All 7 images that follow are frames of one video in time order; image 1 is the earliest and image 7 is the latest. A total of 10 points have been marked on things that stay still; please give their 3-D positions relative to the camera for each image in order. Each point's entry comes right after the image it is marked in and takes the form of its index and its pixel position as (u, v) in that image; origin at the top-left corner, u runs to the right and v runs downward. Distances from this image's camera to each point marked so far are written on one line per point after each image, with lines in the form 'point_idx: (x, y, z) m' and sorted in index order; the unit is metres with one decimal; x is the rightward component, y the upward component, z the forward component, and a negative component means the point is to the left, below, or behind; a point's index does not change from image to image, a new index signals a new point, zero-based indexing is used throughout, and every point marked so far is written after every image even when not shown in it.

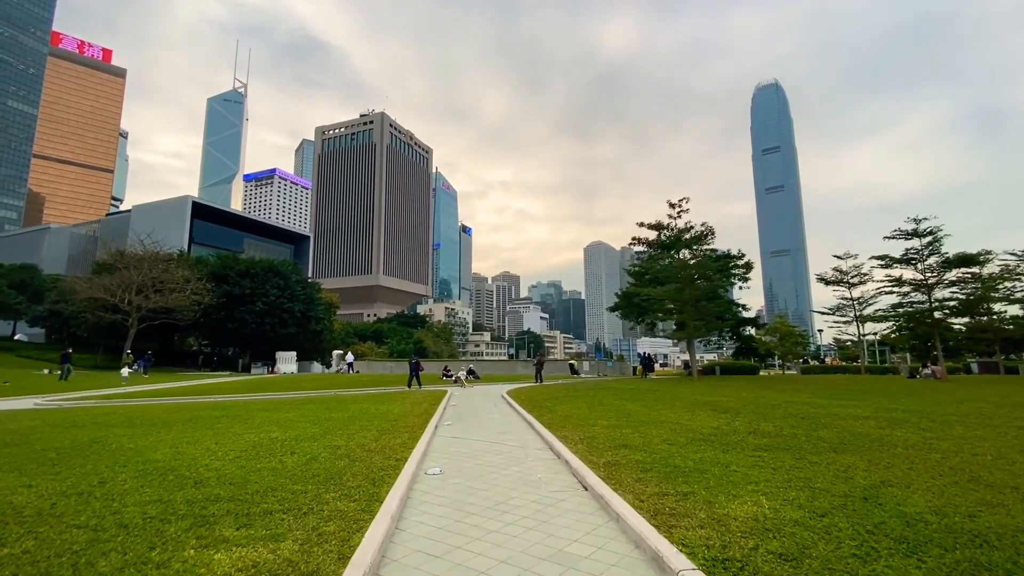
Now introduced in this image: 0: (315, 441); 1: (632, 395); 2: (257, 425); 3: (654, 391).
0: (-3.3, -2.5, +7.9) m
1: (+3.8, -3.5, +15.7) m
2: (-5.1, -2.8, +9.7) m
3: (+5.1, -3.7, +17.5) m
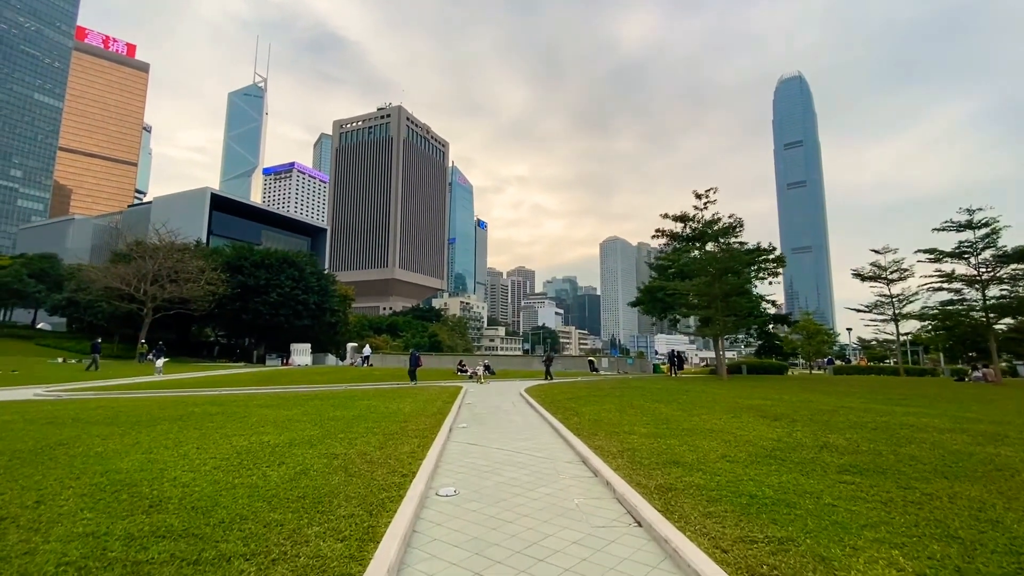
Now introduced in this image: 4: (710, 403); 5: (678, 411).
0: (-2.9, -2.3, +6.9) m
1: (+4.4, -3.2, +14.4) m
2: (-4.7, -2.5, +8.7) m
3: (+5.7, -3.5, +16.2) m
4: (+5.2, -3.0, +12.5) m
5: (+3.7, -2.8, +10.9) m
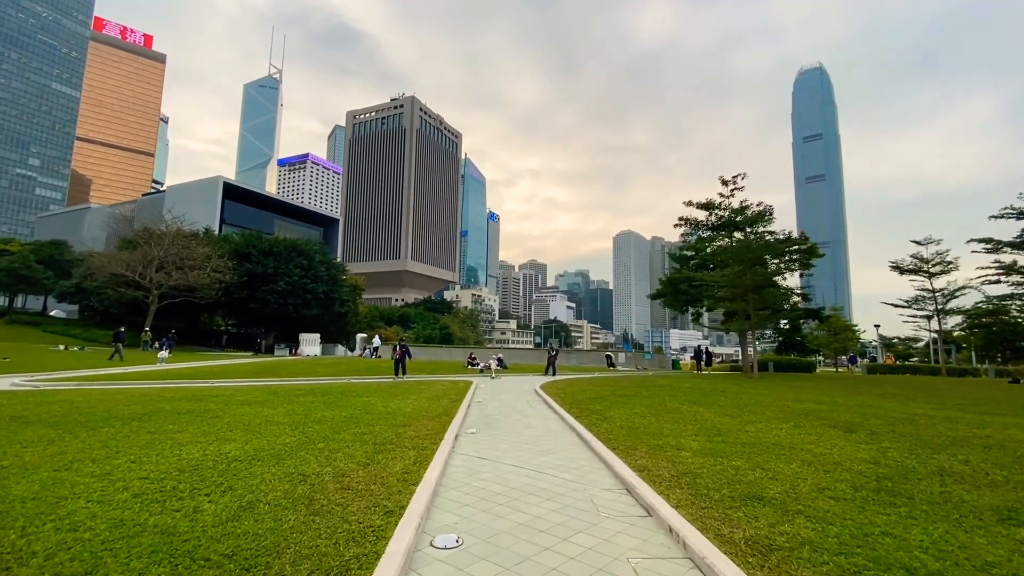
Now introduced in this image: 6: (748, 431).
0: (-2.6, -2.0, +5.4) m
1: (+4.8, -2.9, +12.8) m
2: (-4.4, -2.1, +7.2) m
3: (+6.2, -3.1, +14.5) m
4: (+5.5, -2.7, +10.9) m
5: (+4.1, -2.5, +9.2) m
6: (+3.8, -2.3, +7.7) m
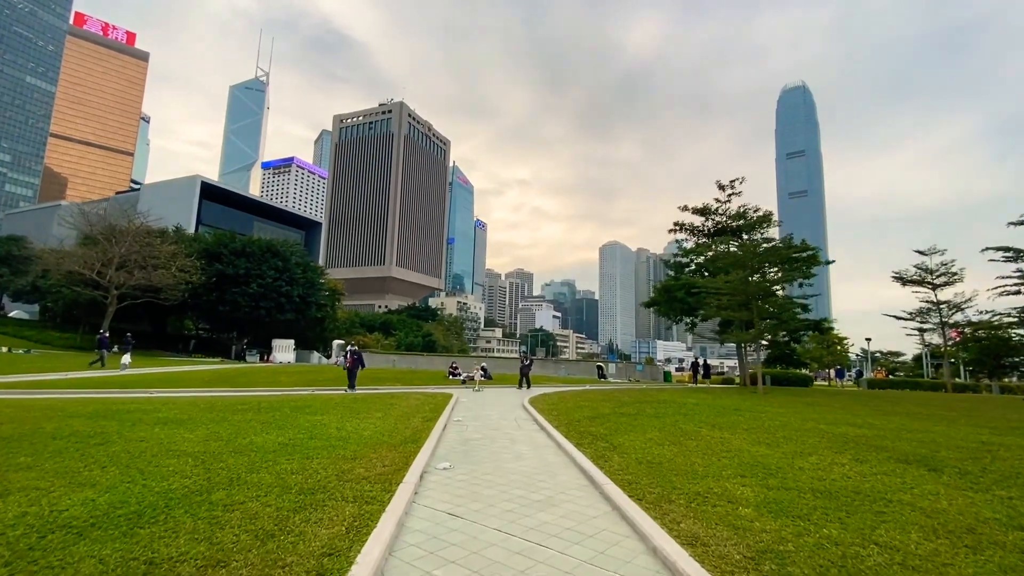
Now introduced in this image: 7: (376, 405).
0: (-2.7, -1.7, +3.4) m
1: (+4.5, -2.9, +11.0) m
2: (-4.6, -1.9, +5.2) m
3: (+5.8, -3.2, +12.7) m
4: (+5.3, -2.7, +9.1) m
5: (+3.8, -2.5, +7.4) m
6: (+3.6, -2.2, +5.9) m
7: (-3.4, -2.9, +12.0) m
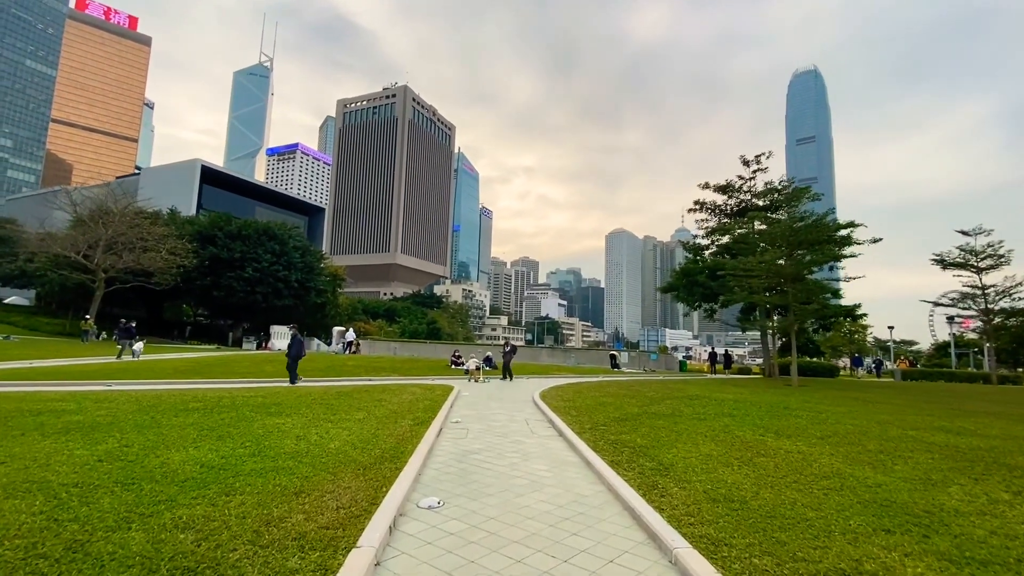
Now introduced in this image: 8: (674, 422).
0: (-2.6, -1.4, +1.4) m
1: (+4.7, -2.4, +9.0) m
2: (-4.4, -1.5, +3.3) m
3: (+6.0, -2.7, +10.7) m
4: (+5.4, -2.3, +7.1) m
5: (+4.0, -2.1, +5.4) m
6: (+3.8, -1.9, +3.9) m
7: (-3.2, -2.4, +10.1) m
8: (+2.9, -2.4, +8.7) m
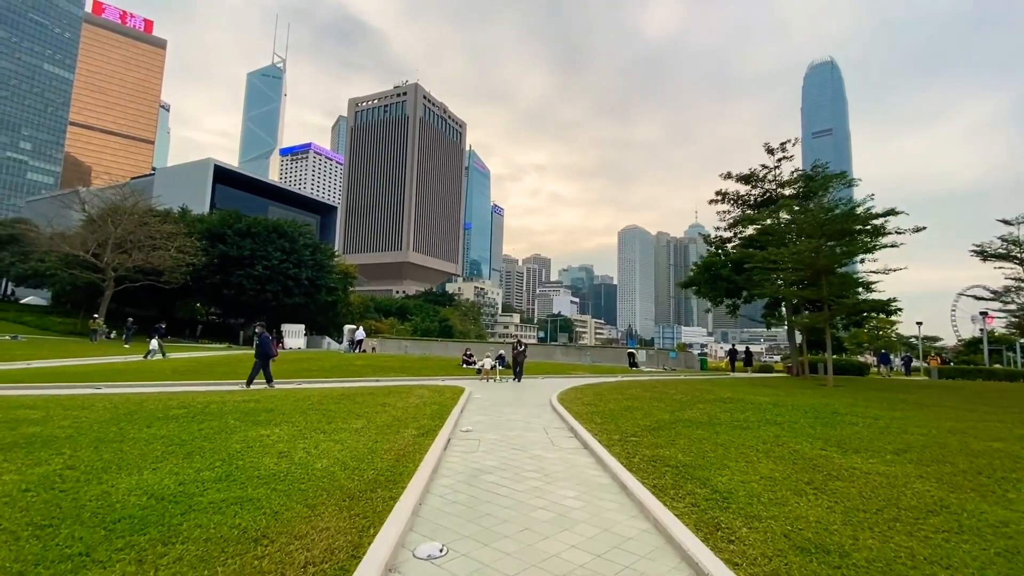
0: (-2.5, -1.4, +0.5) m
1: (+4.9, -2.3, +7.9) m
2: (-4.3, -1.5, +2.4) m
3: (+6.3, -2.5, +9.6) m
4: (+5.7, -2.1, +6.0) m
5: (+4.2, -1.9, +4.3) m
6: (+3.9, -1.7, +2.8) m
7: (-2.9, -2.3, +9.2) m
8: (+3.2, -2.2, +7.6) m
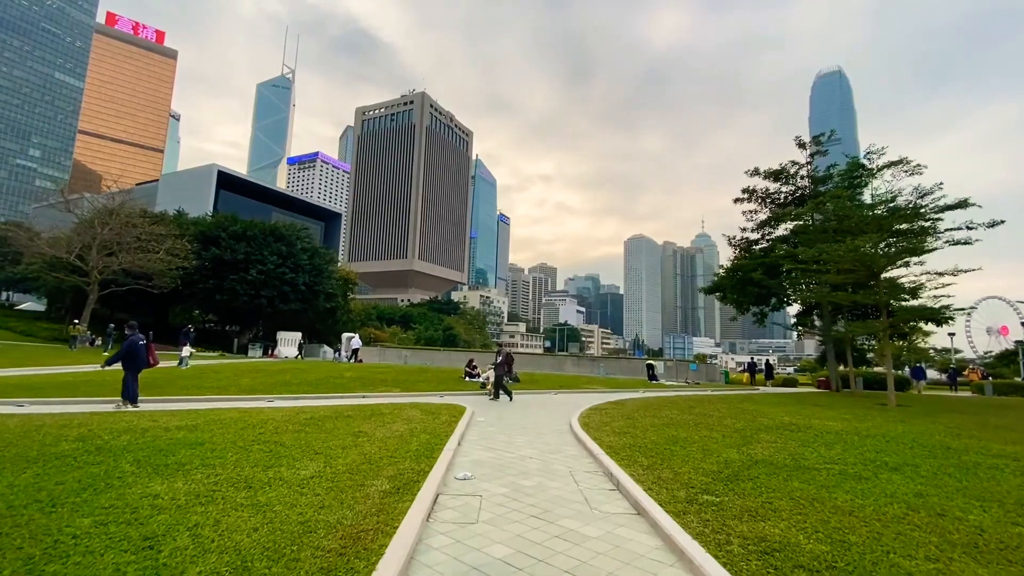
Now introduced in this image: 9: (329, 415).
0: (-2.4, -1.1, -1.7) m
1: (+5.1, -2.2, +5.5) m
2: (-4.2, -1.2, +0.2) m
3: (+6.5, -2.5, +7.2) m
4: (+5.8, -2.0, +3.6) m
5: (+4.3, -1.7, +2.0) m
6: (+4.0, -1.5, +0.5) m
7: (-2.7, -2.2, +7.0) m
8: (+3.3, -2.1, +5.3) m
9: (-3.4, -2.3, +8.9) m
